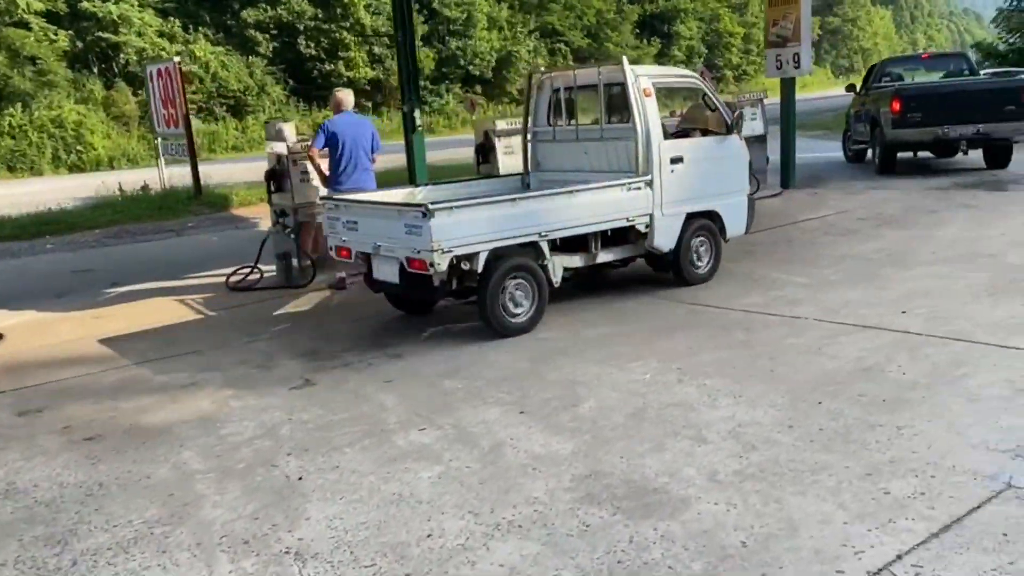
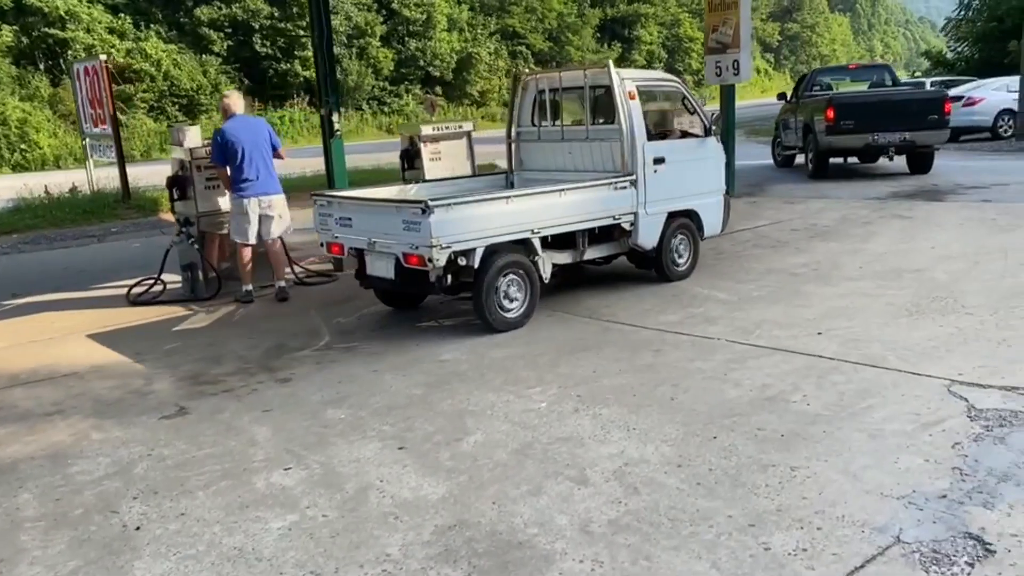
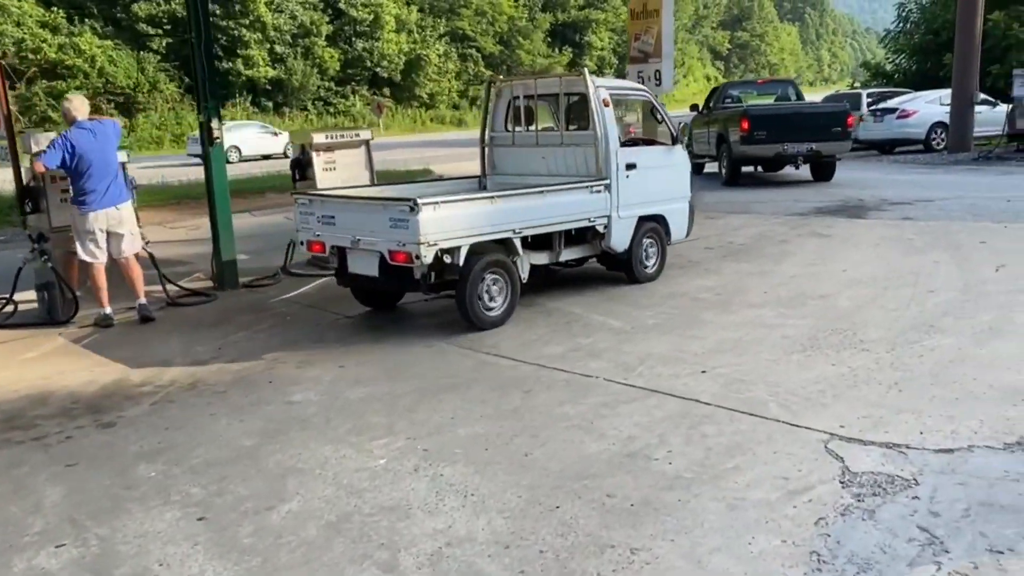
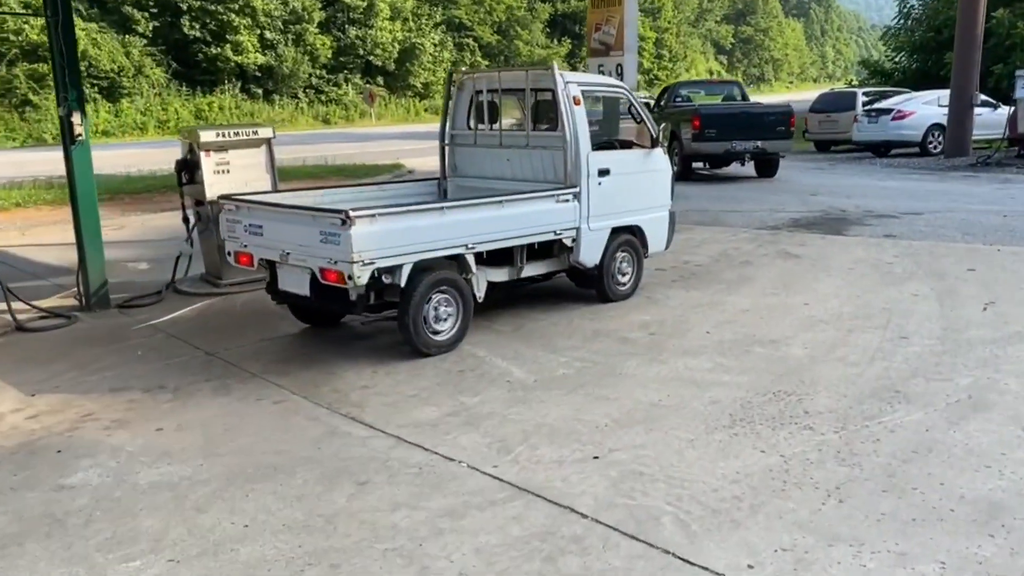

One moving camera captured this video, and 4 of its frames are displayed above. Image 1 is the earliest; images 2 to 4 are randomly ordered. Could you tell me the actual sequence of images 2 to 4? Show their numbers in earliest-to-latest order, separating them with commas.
2, 3, 4
